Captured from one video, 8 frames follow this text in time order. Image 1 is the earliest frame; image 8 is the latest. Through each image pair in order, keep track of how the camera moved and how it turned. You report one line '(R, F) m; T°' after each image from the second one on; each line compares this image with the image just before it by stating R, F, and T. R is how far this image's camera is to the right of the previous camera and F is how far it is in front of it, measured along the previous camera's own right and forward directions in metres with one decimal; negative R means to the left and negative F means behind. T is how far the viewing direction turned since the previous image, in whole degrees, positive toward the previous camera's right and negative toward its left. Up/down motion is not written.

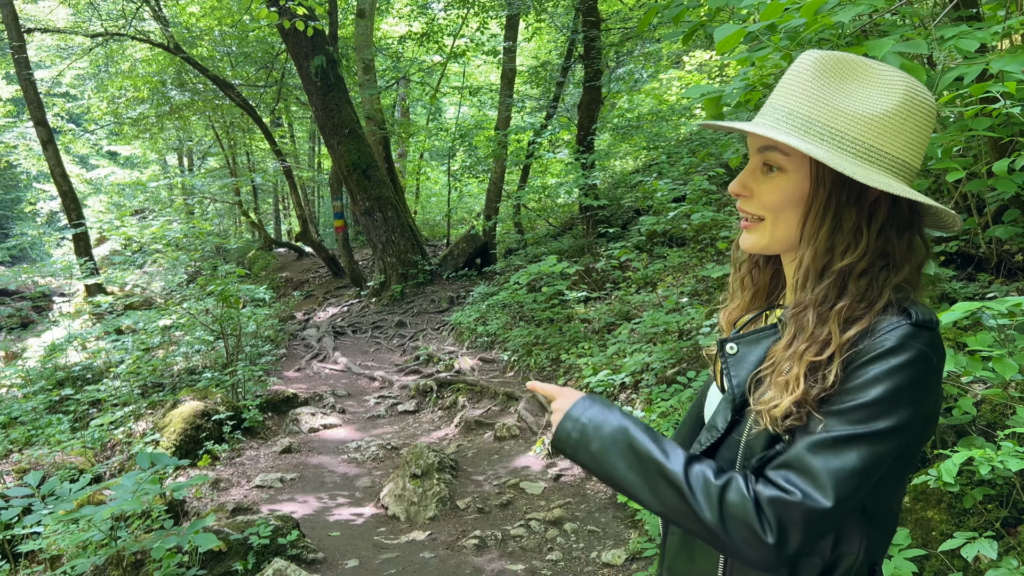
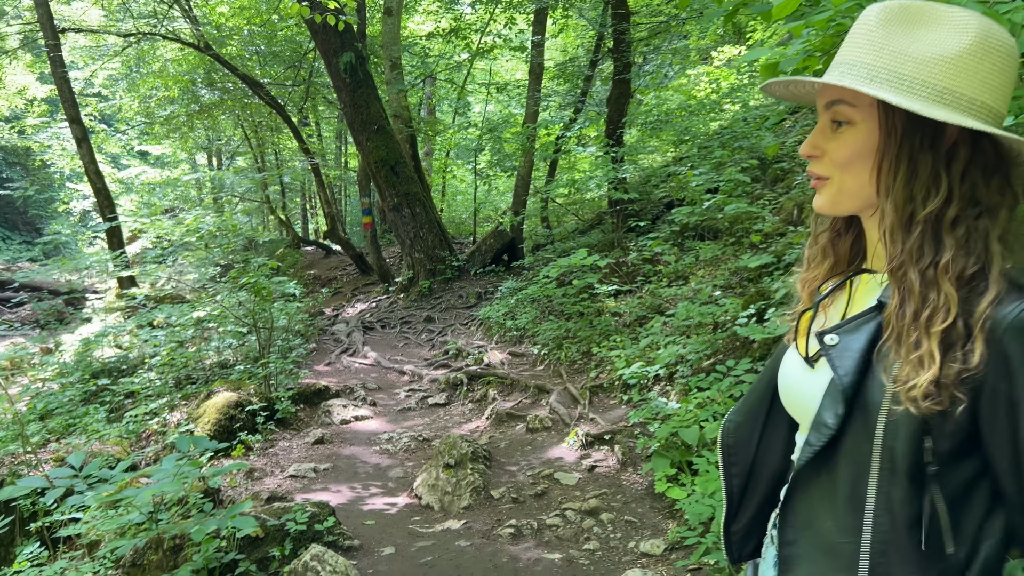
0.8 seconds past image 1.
(0.0, 0.0) m; -2°
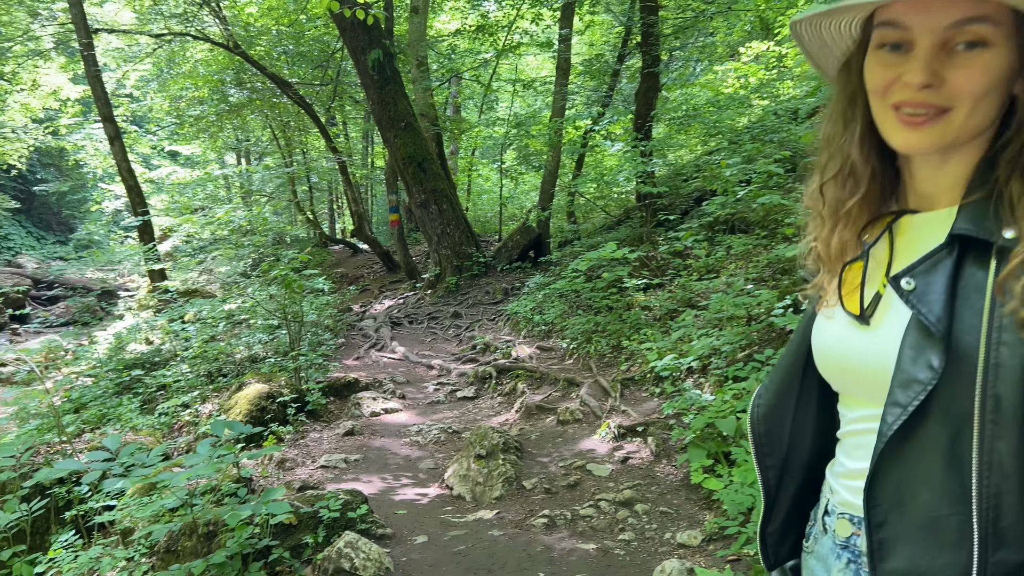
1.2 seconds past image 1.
(0.0, 0.0) m; -2°
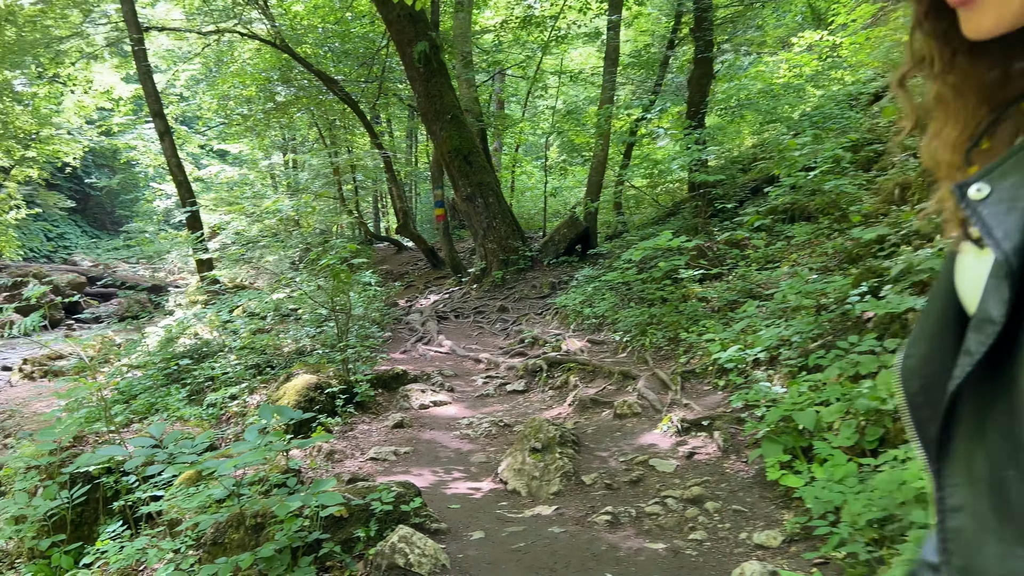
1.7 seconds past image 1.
(-0.1, +0.2) m; -3°
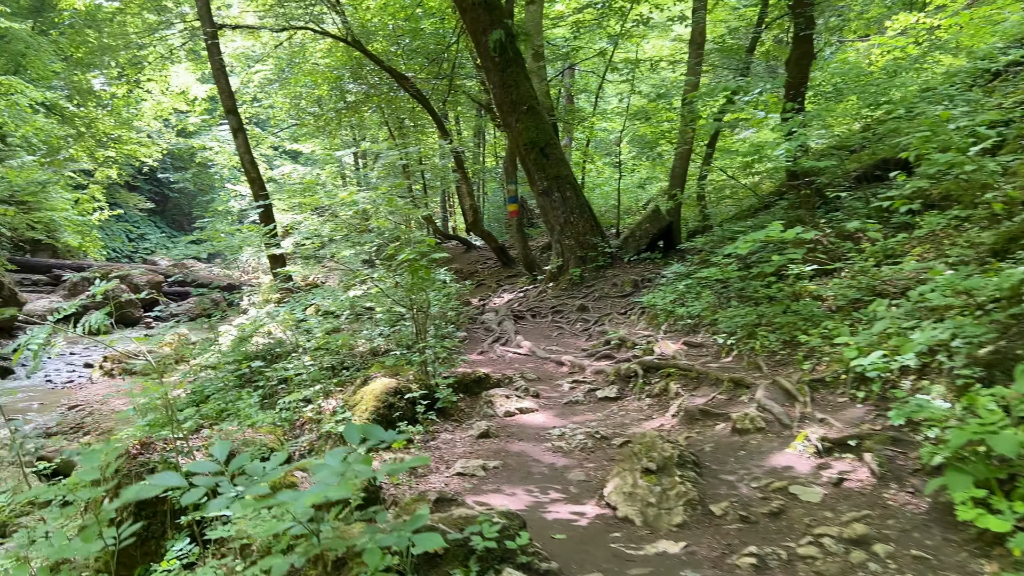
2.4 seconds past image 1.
(-0.2, +0.4) m; -5°
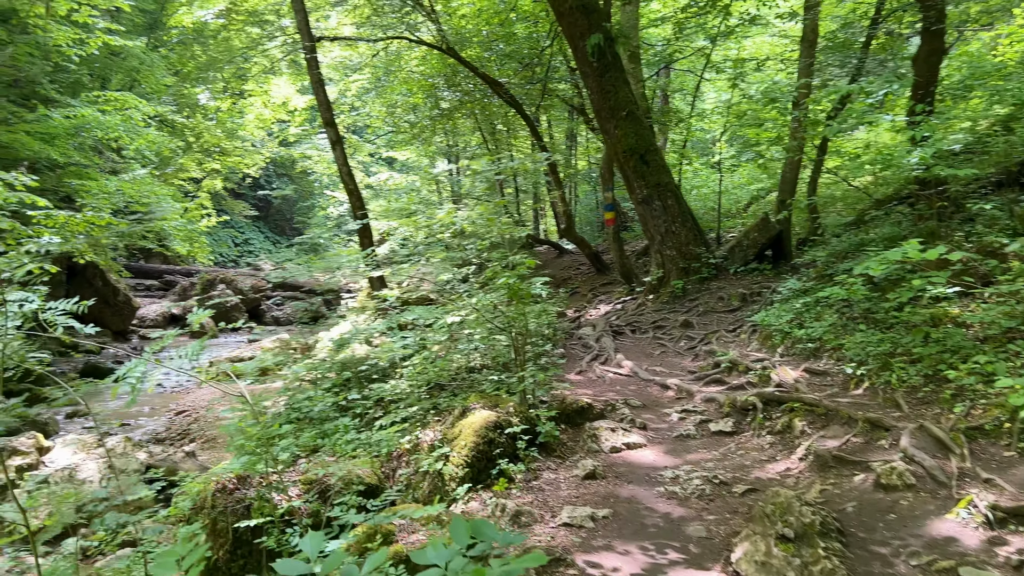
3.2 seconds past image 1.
(-0.1, +0.3) m; -6°
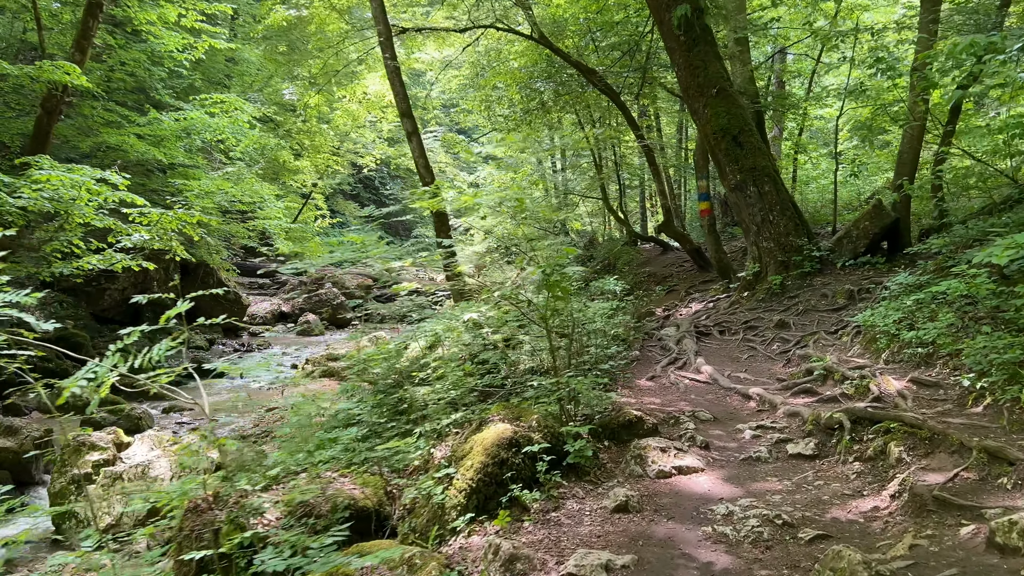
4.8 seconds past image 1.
(+0.4, +0.7) m; -8°
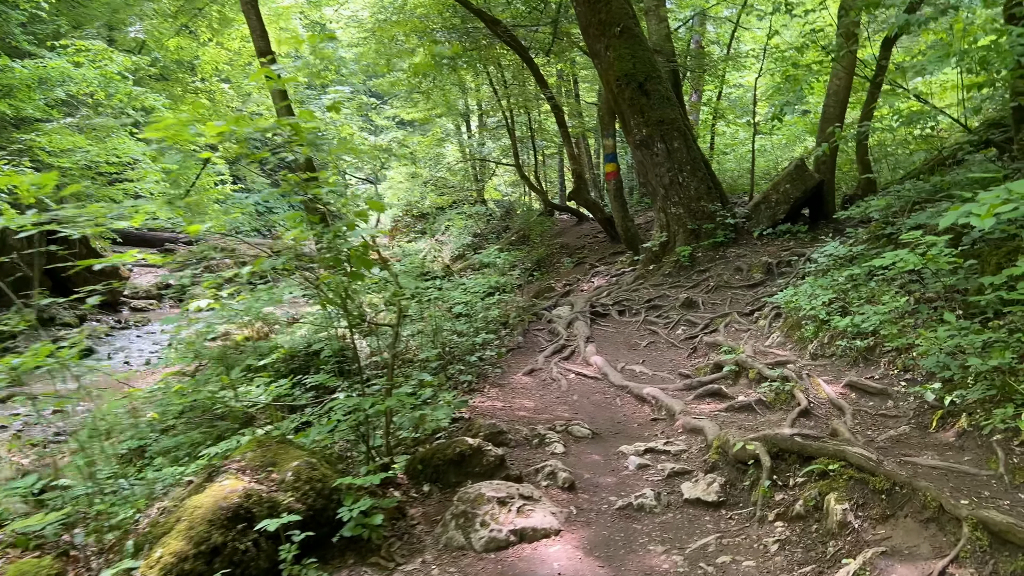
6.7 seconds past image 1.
(+0.5, +1.2) m; +5°
